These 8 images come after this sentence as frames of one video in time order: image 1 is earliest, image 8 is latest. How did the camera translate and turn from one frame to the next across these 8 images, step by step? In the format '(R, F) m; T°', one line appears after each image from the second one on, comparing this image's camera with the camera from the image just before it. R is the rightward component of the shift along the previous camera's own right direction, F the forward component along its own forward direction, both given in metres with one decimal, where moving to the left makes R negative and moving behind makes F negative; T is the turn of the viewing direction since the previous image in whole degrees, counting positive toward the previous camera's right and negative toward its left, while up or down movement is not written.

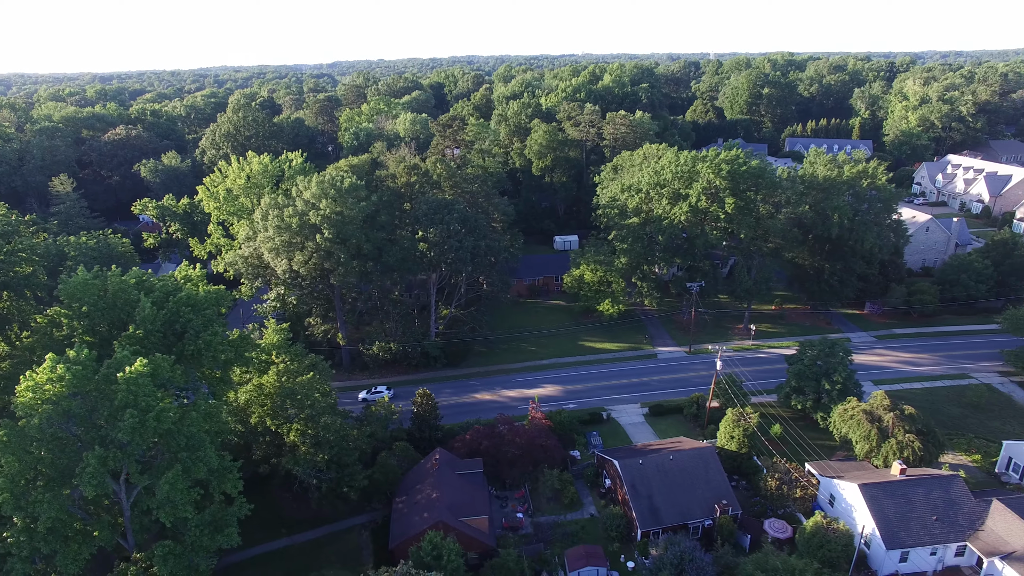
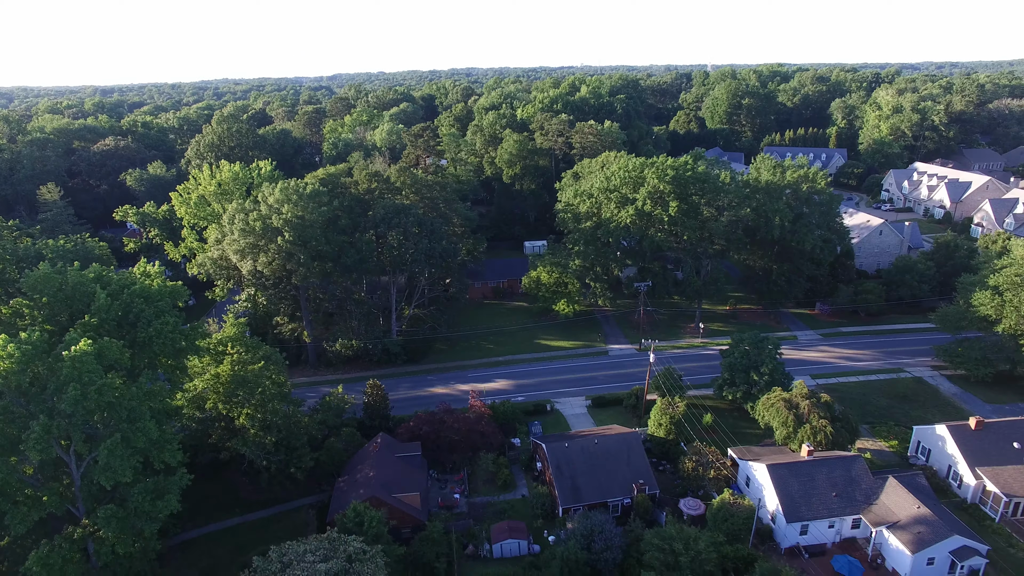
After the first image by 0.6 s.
(+2.3, -1.6) m; 0°
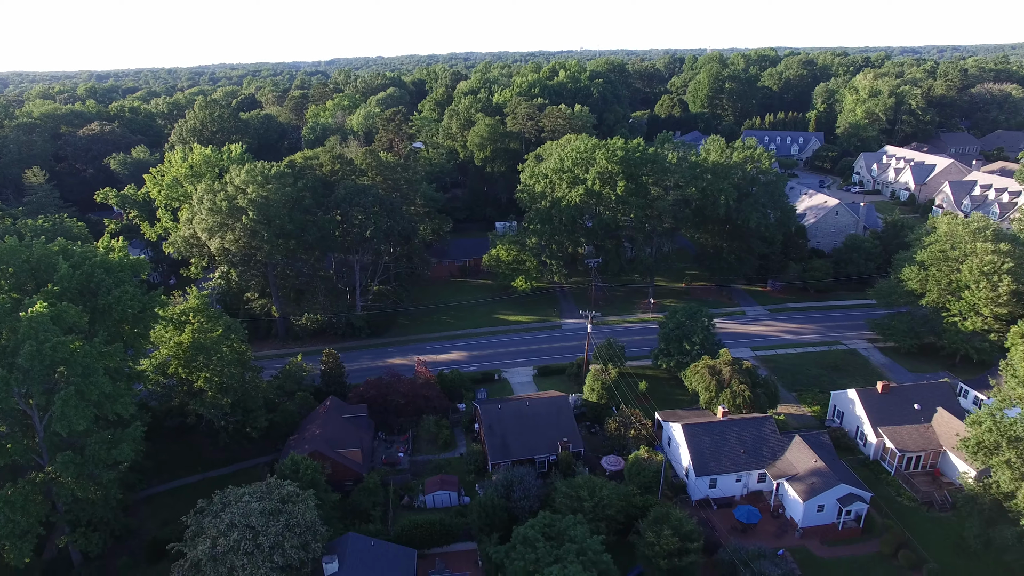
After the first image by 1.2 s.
(+2.4, -1.7) m; 0°
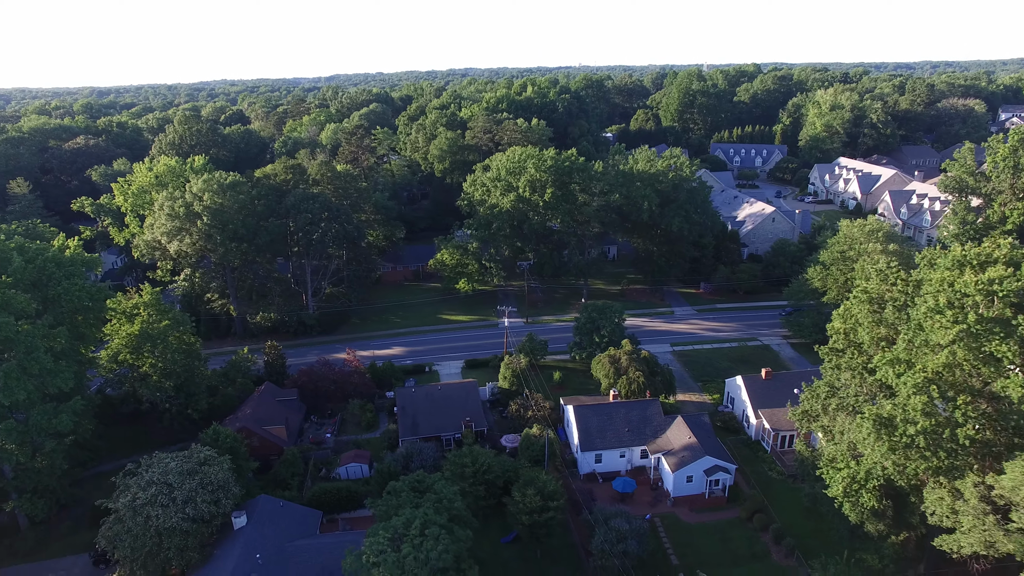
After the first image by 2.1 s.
(+3.7, -2.6) m; 0°
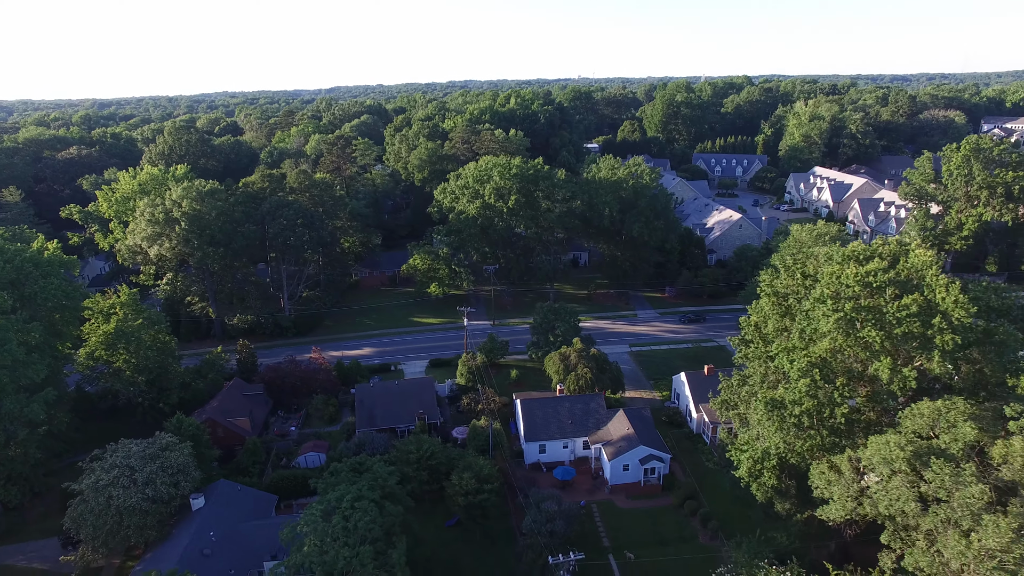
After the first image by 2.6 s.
(+2.1, -1.5) m; 0°
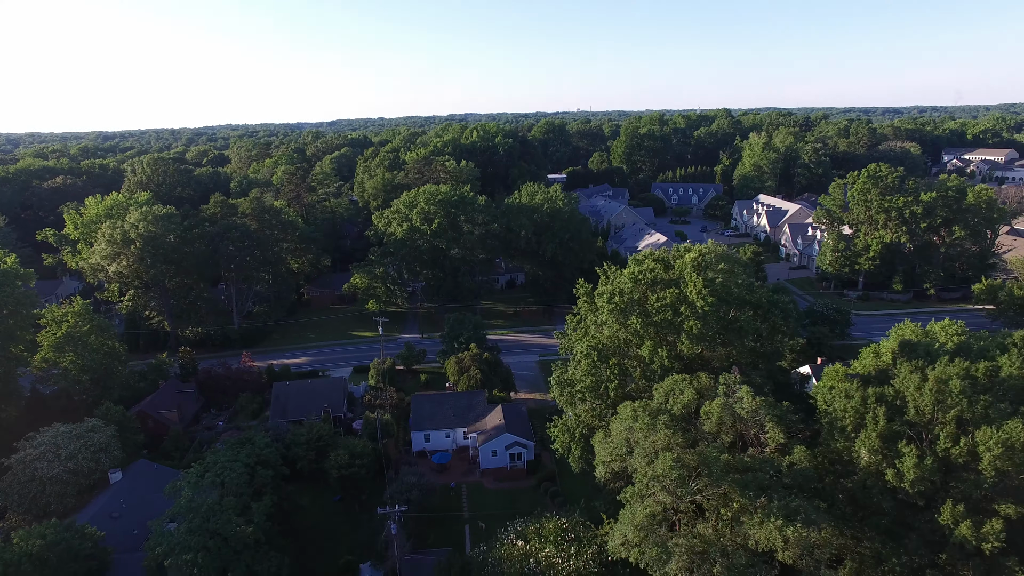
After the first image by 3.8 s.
(+5.2, -3.7) m; -1°
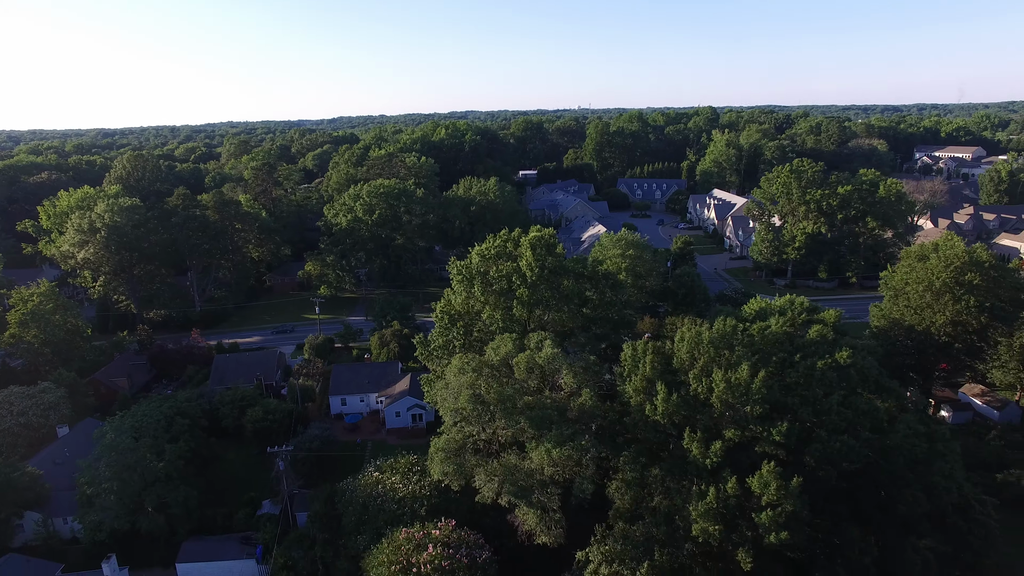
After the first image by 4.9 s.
(+4.9, -3.5) m; -1°
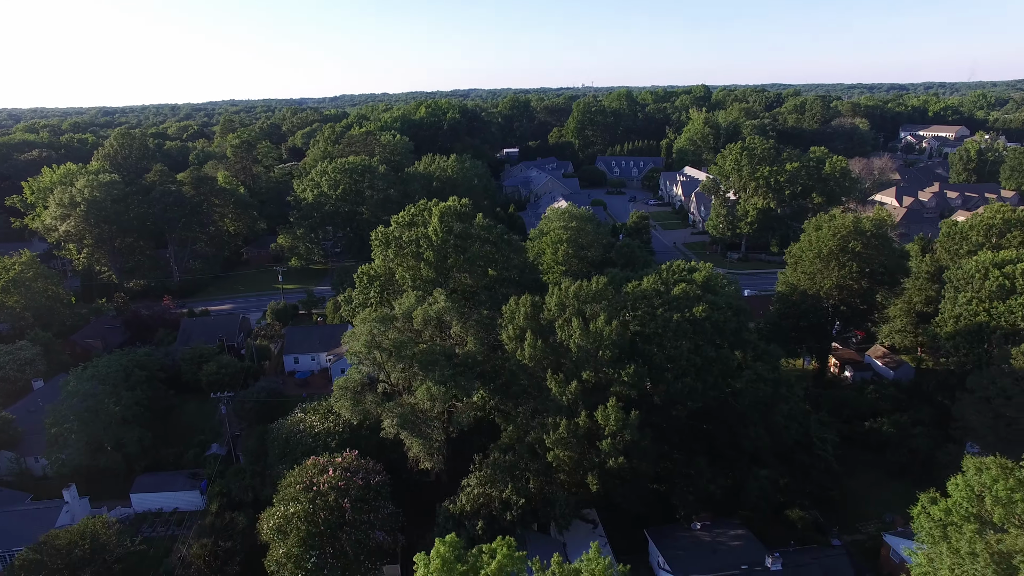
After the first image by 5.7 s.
(+3.7, -2.6) m; -1°
